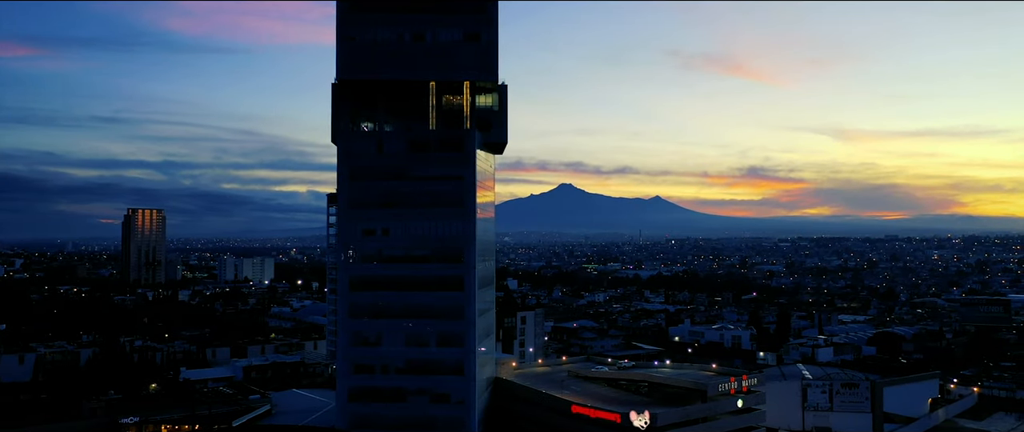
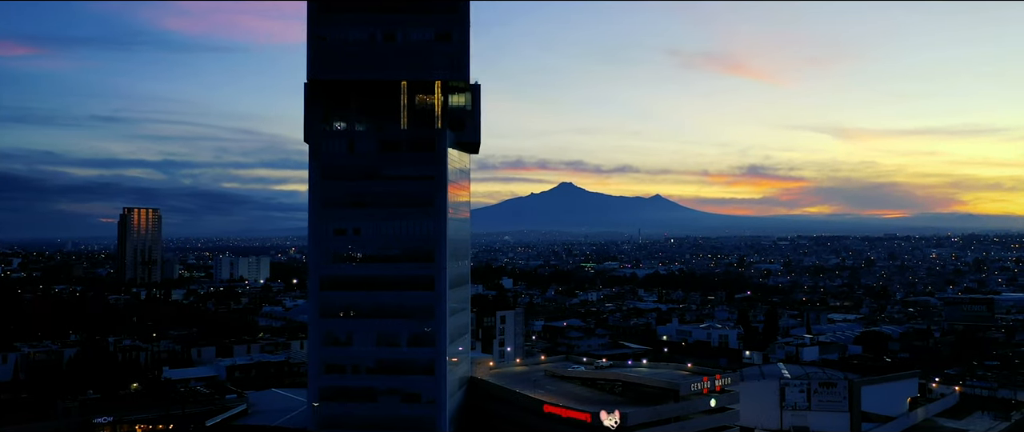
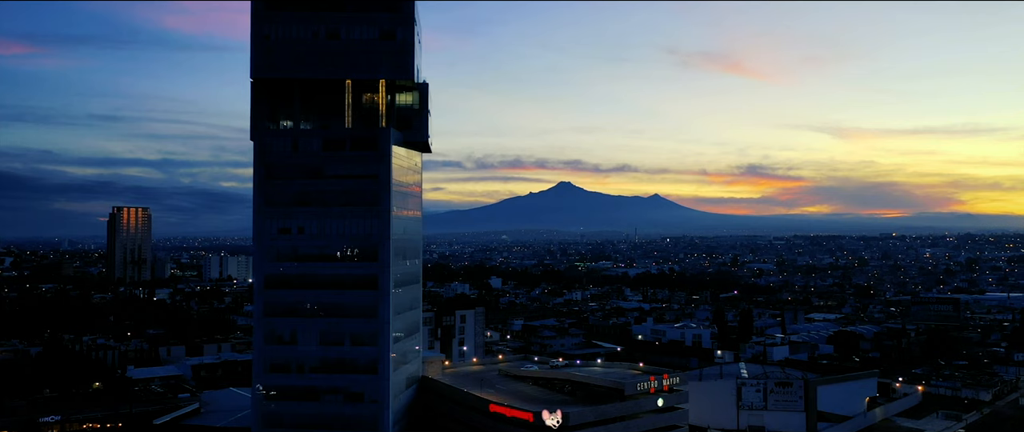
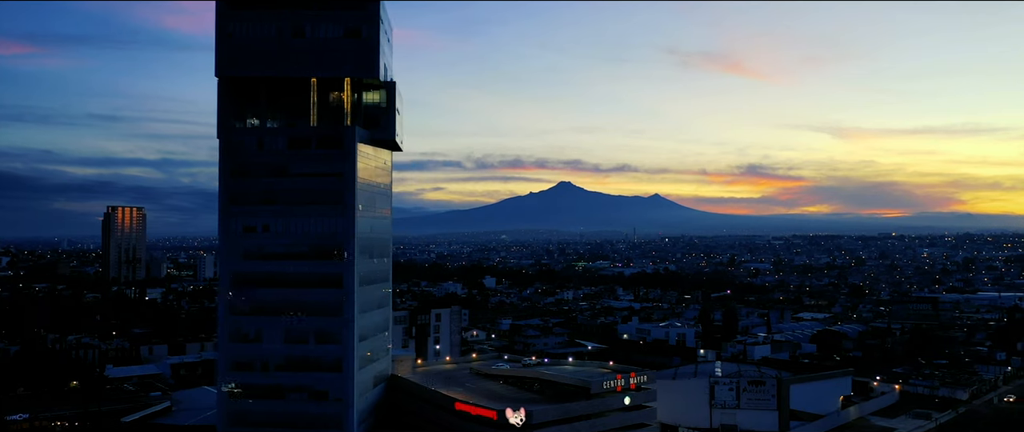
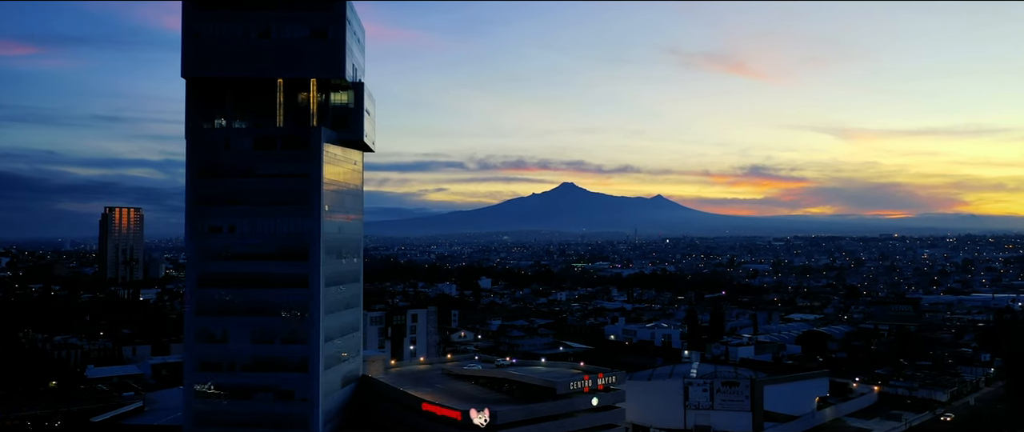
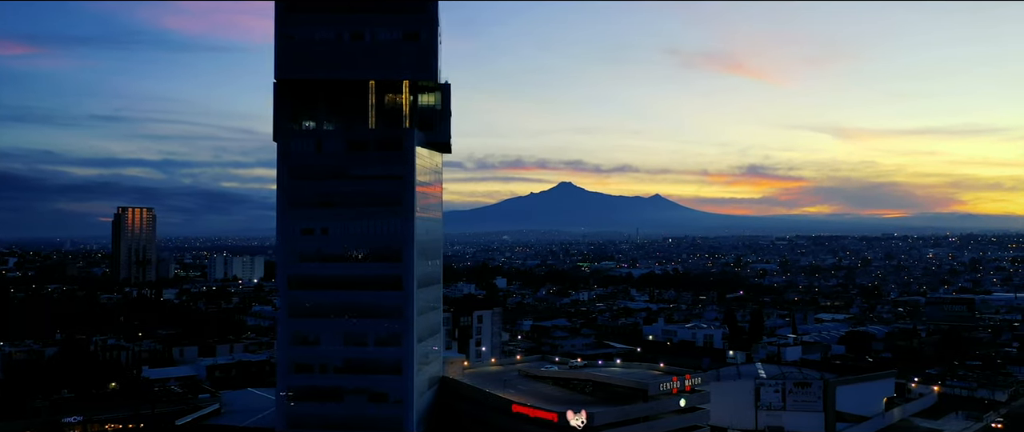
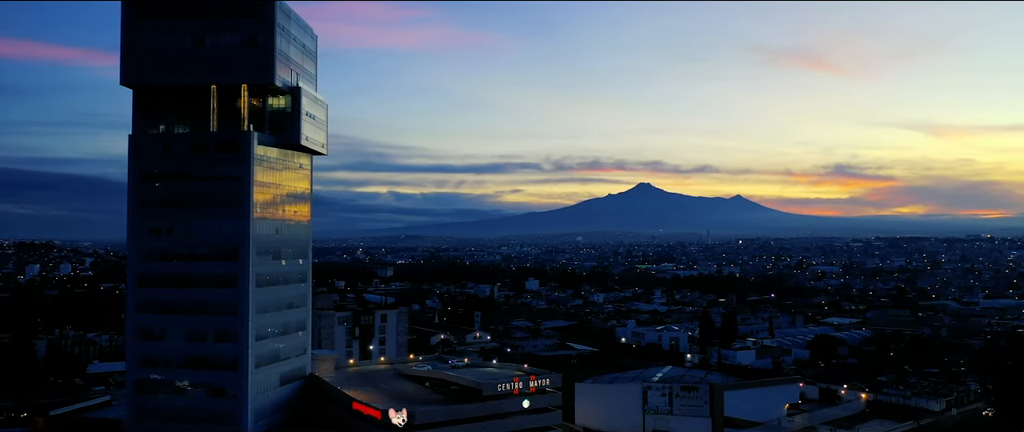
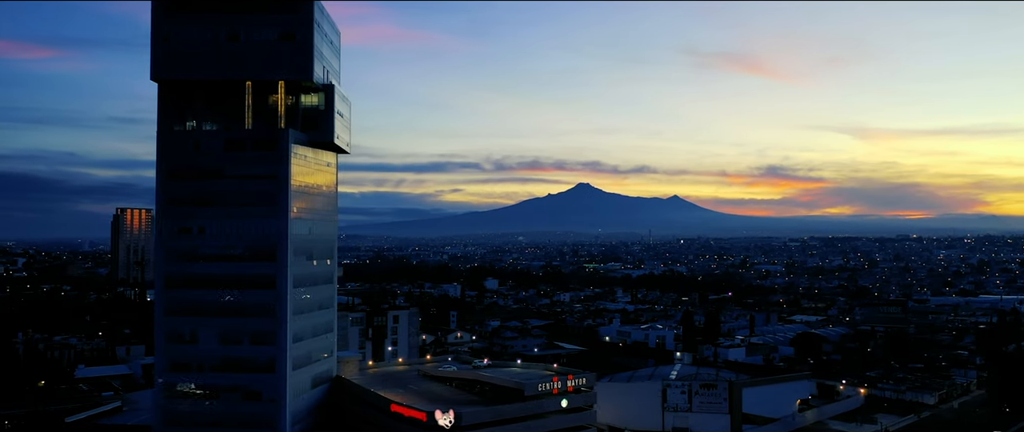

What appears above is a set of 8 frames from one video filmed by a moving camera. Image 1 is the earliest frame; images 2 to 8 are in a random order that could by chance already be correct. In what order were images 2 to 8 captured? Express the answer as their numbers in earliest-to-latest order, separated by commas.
2, 6, 3, 4, 5, 8, 7
